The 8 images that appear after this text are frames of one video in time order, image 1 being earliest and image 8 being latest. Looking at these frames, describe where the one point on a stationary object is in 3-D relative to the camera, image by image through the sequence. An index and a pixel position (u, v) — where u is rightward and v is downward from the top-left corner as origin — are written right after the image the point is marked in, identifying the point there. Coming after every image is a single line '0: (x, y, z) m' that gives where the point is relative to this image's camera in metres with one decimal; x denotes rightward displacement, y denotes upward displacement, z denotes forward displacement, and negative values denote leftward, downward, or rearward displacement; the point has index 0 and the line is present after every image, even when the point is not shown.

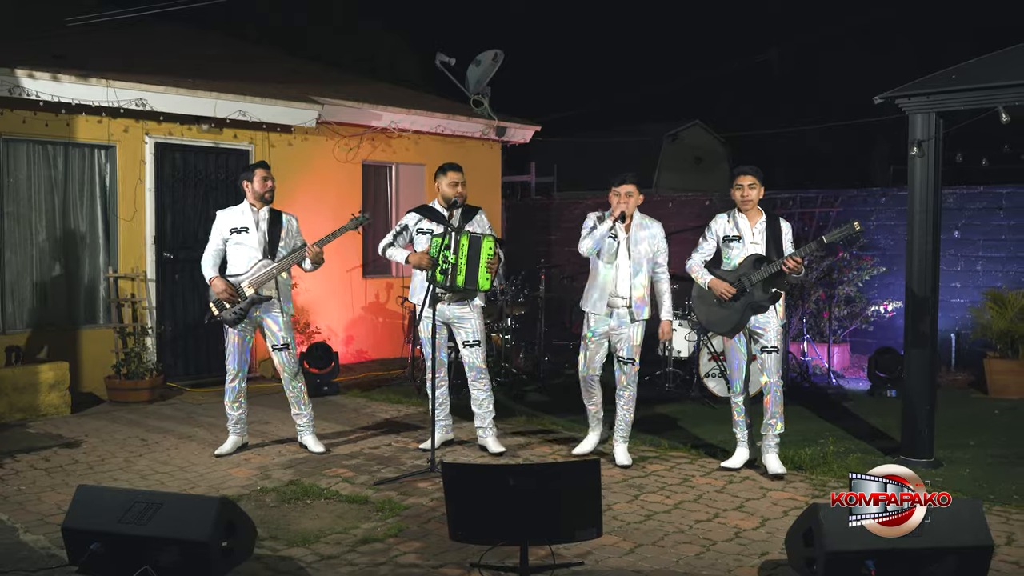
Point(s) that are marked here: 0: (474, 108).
0: (-0.5, +2.3, +12.9) m
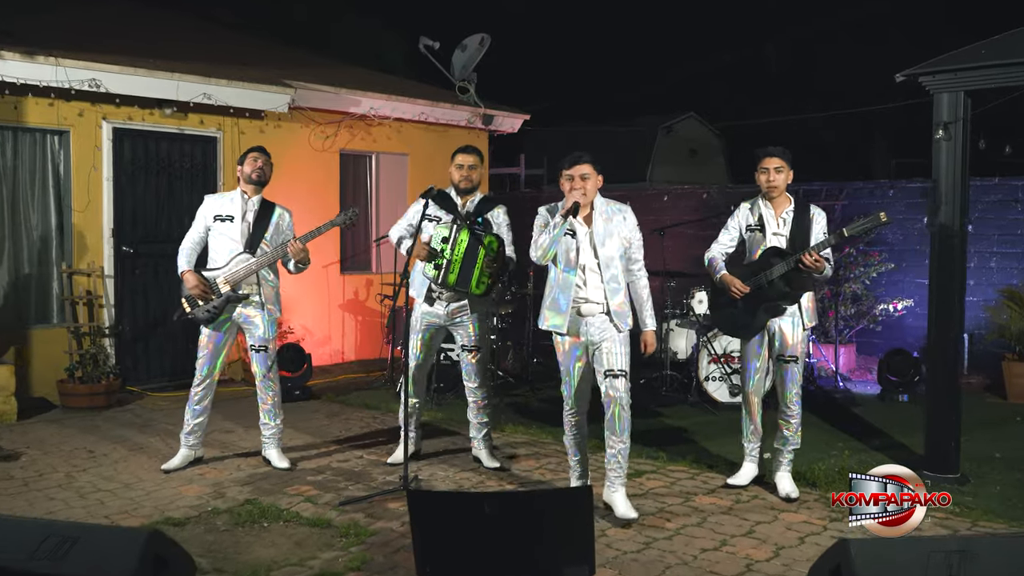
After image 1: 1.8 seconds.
0: (-0.7, +2.4, +12.2) m
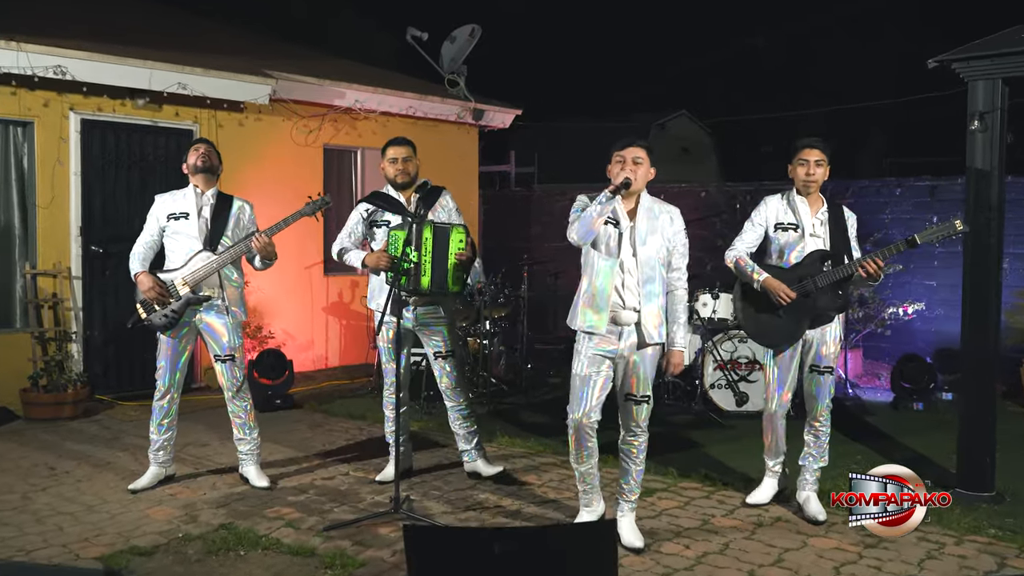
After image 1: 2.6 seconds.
0: (-0.8, +2.4, +11.7) m
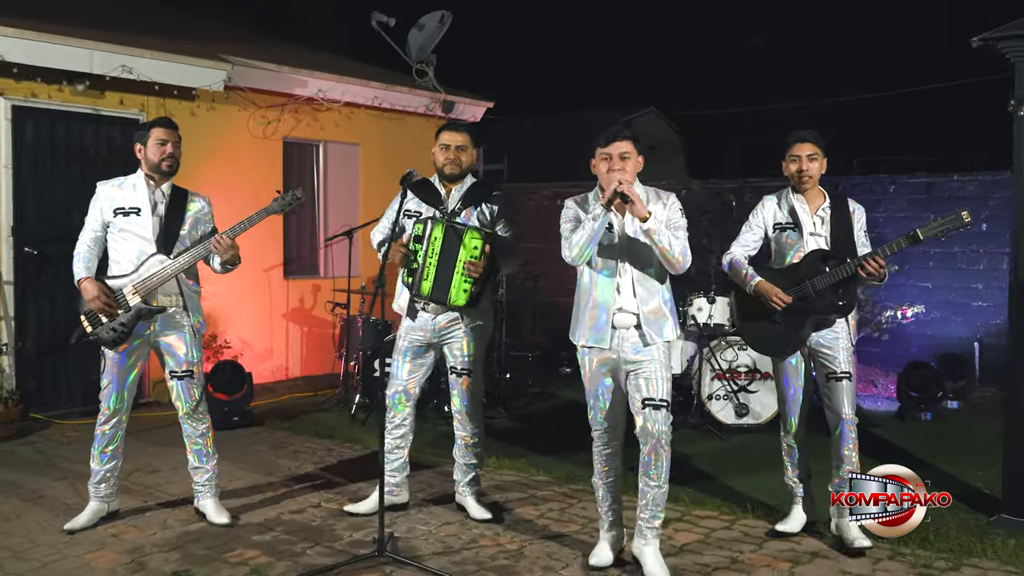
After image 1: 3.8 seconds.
0: (-1.1, +2.3, +10.9) m
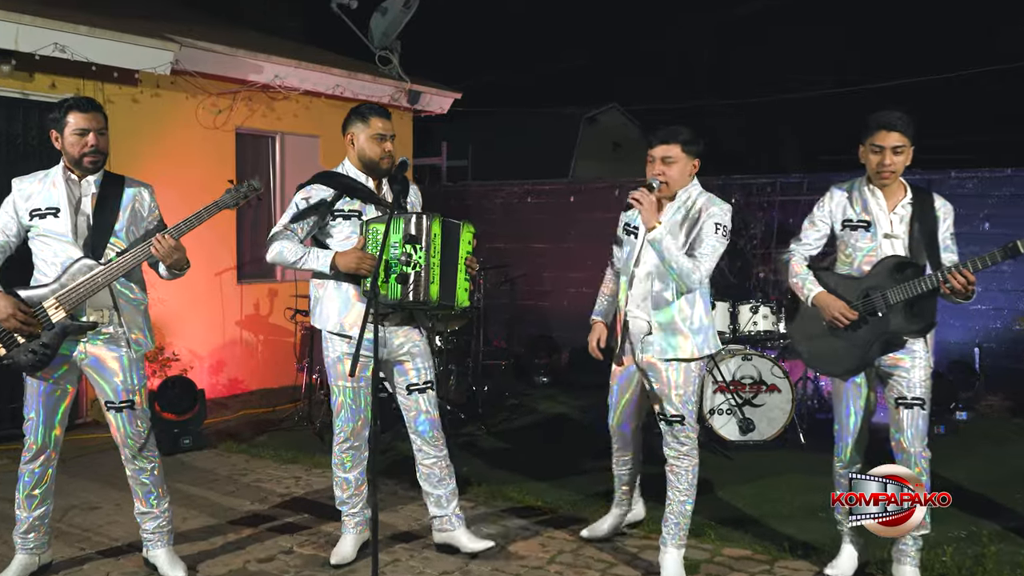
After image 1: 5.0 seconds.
0: (-1.4, +2.3, +10.2) m
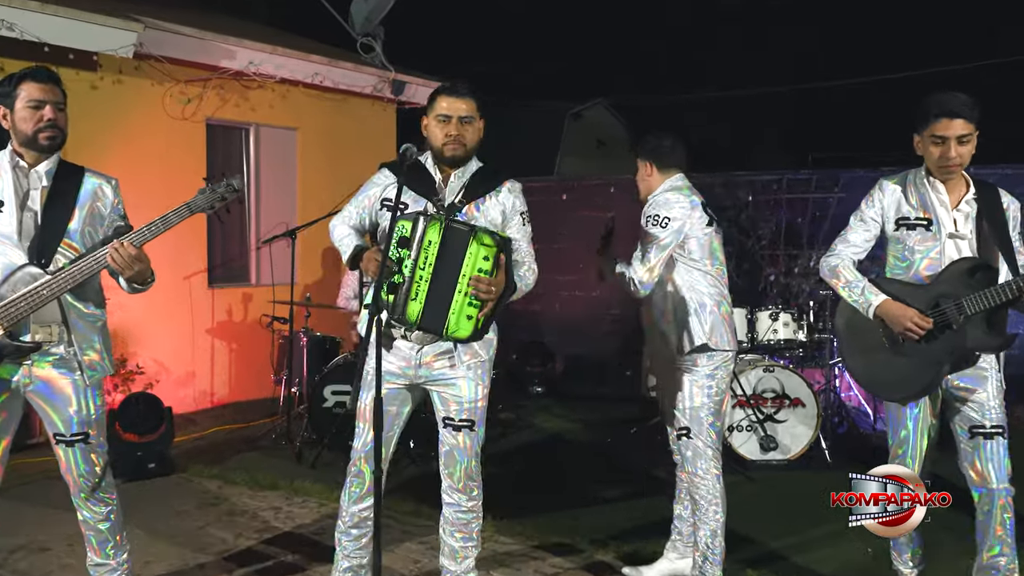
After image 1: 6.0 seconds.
0: (-1.4, +2.2, +9.5) m
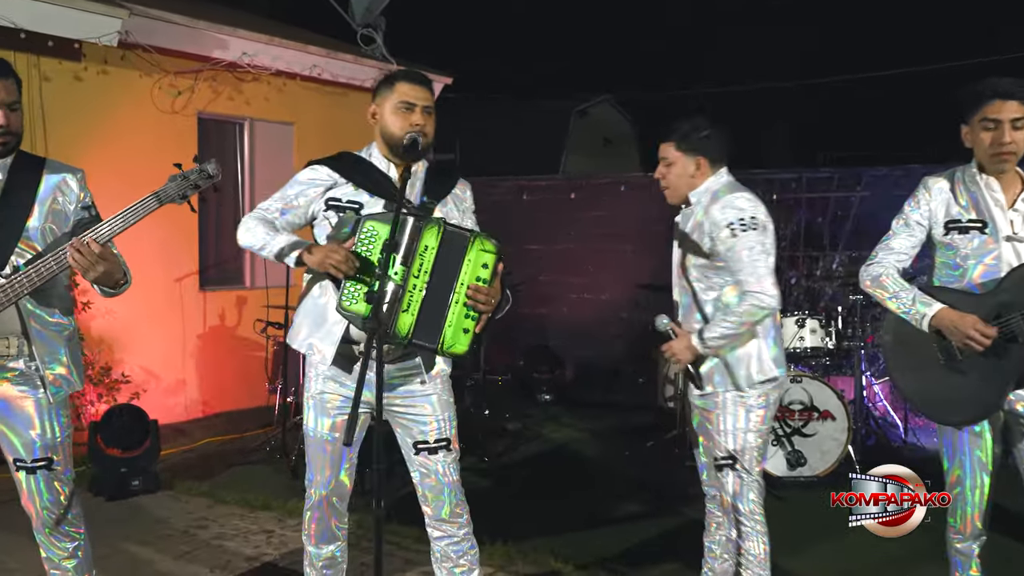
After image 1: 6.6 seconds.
0: (-1.4, +2.2, +9.0) m
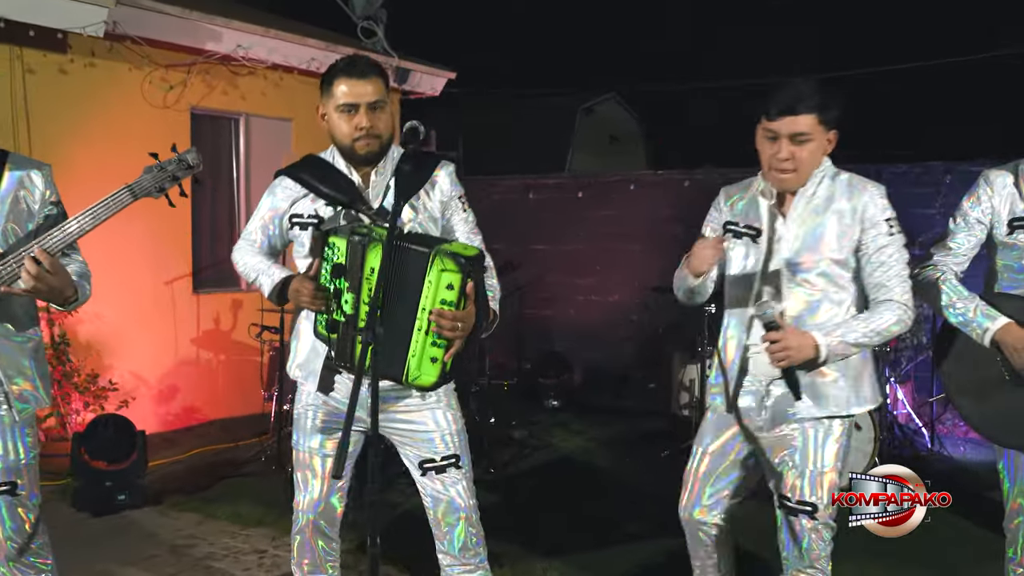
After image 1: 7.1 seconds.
0: (-1.3, +2.2, +8.7) m
